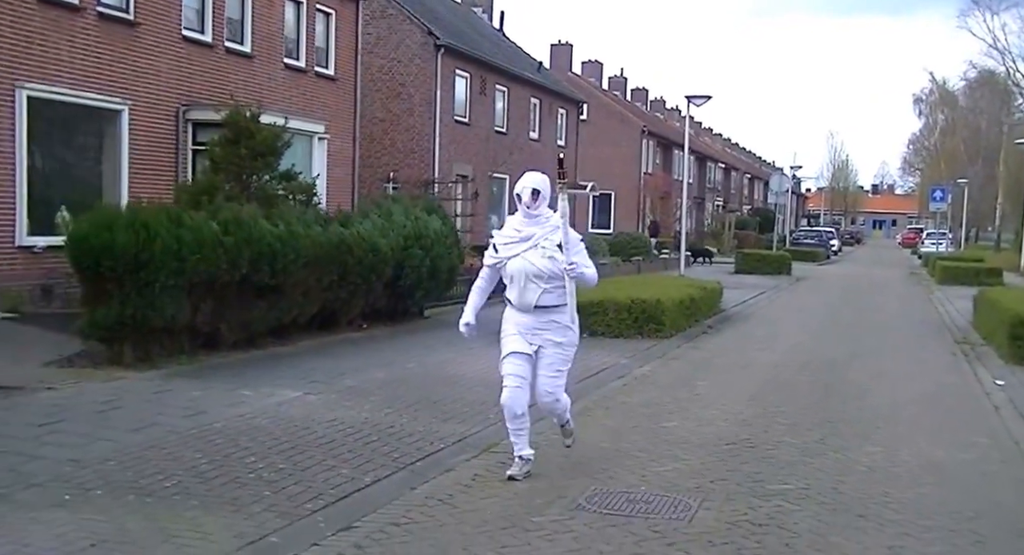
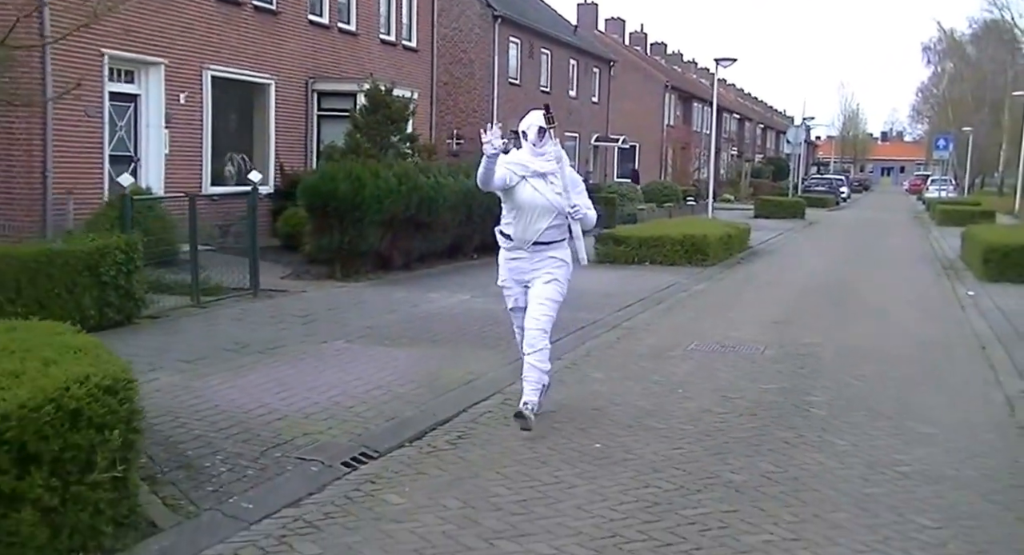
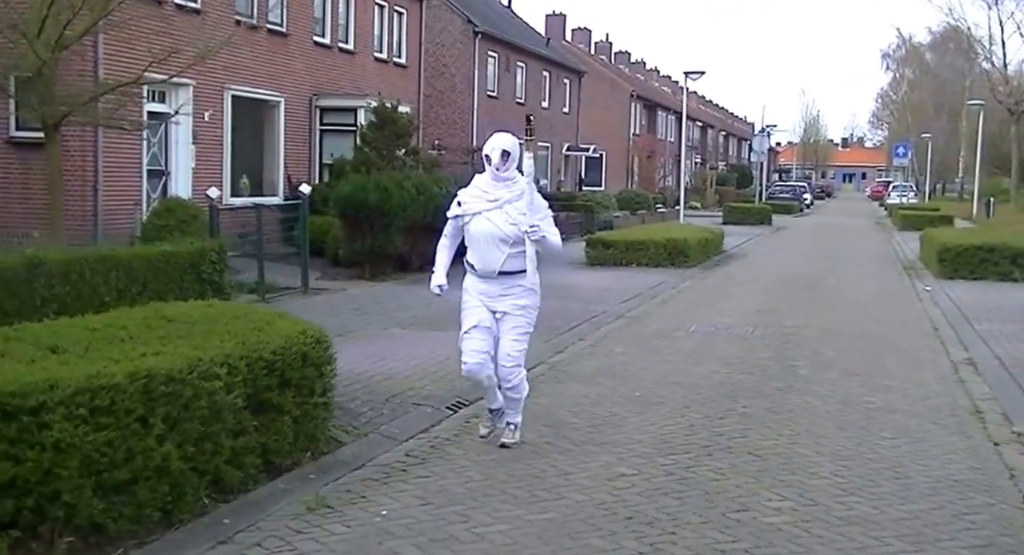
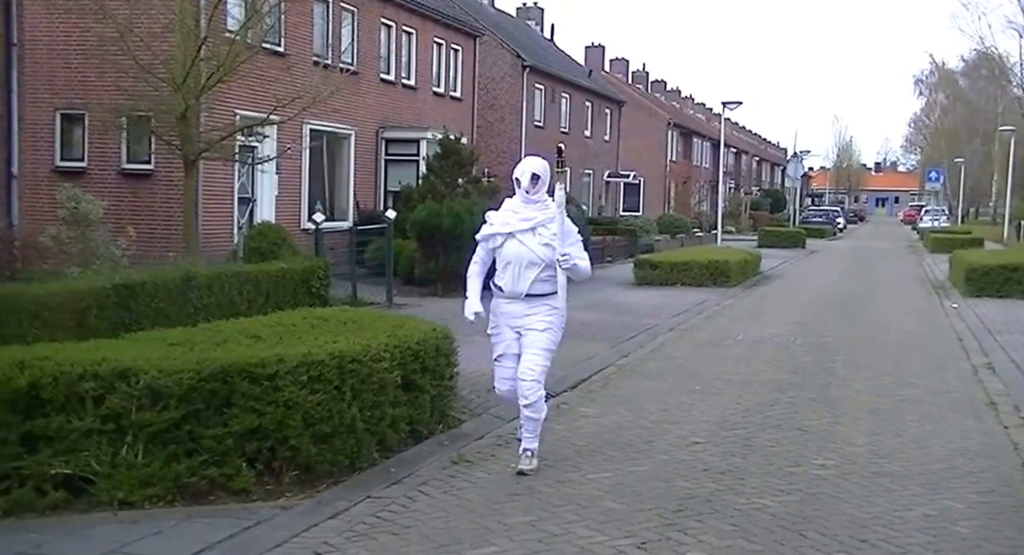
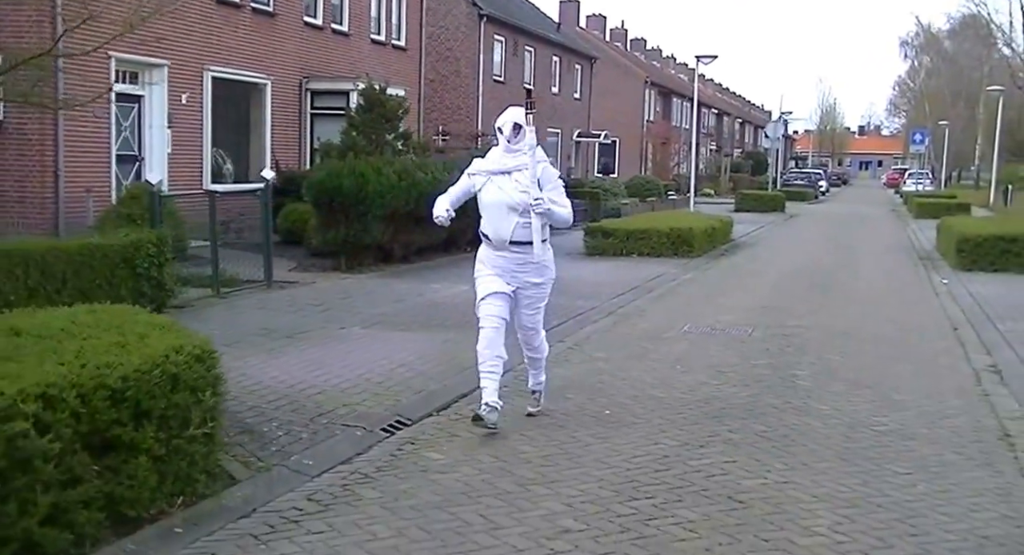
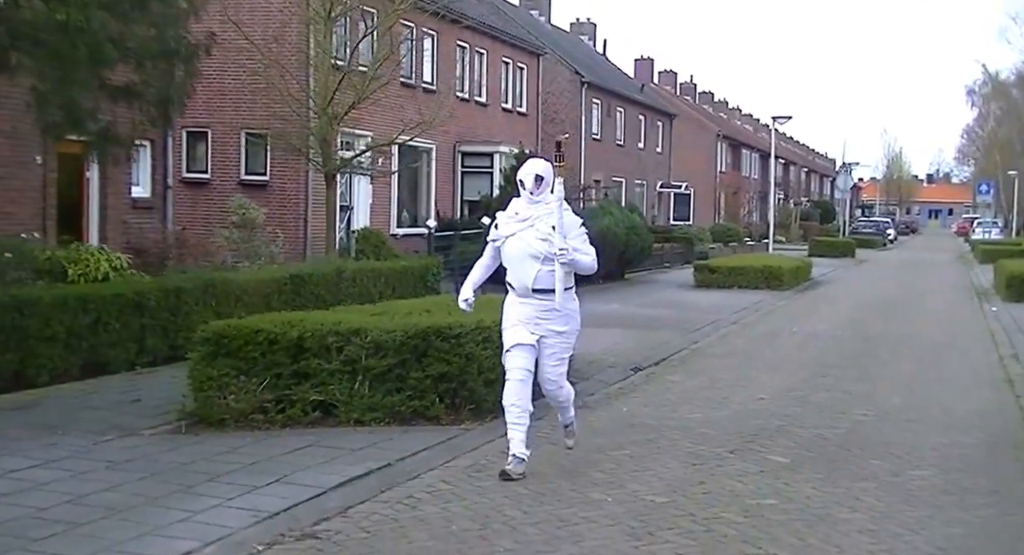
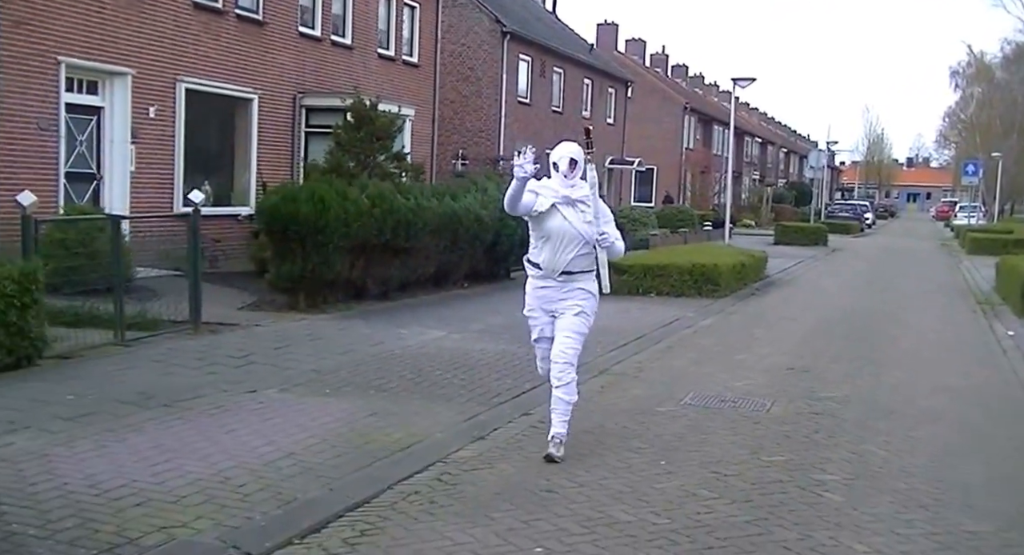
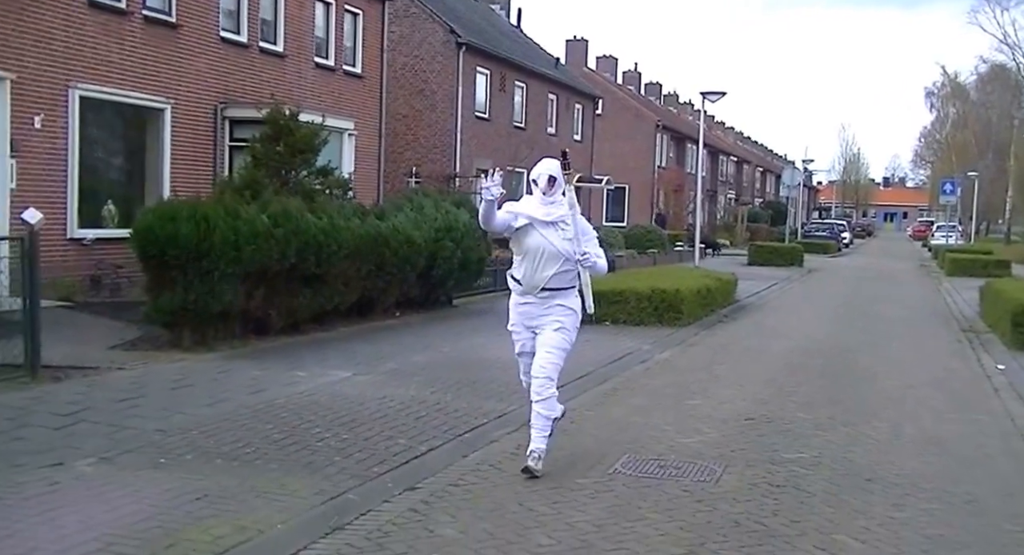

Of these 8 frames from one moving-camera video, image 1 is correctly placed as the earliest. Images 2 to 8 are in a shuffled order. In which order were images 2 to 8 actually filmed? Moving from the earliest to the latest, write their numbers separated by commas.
8, 7, 2, 5, 3, 4, 6
